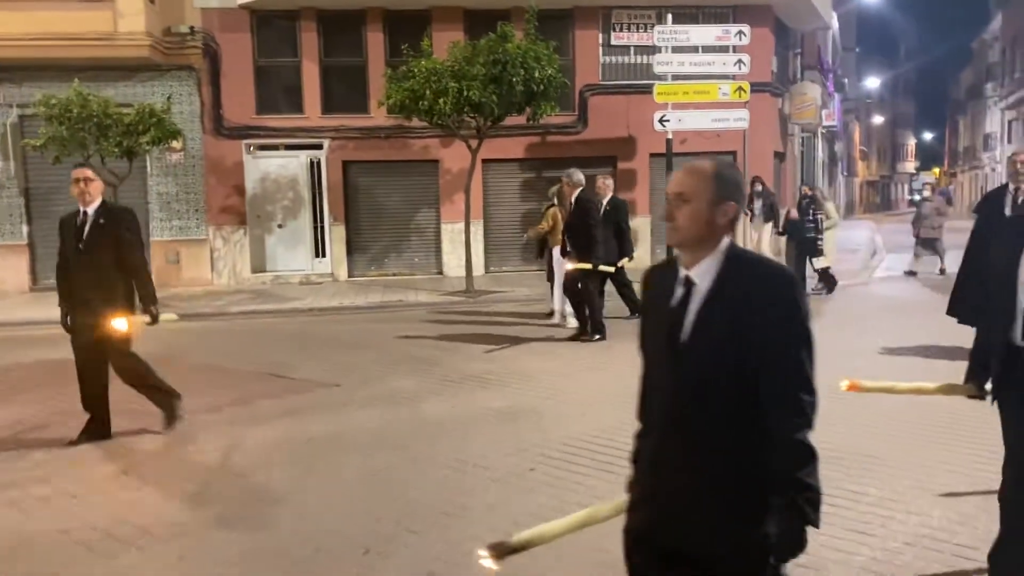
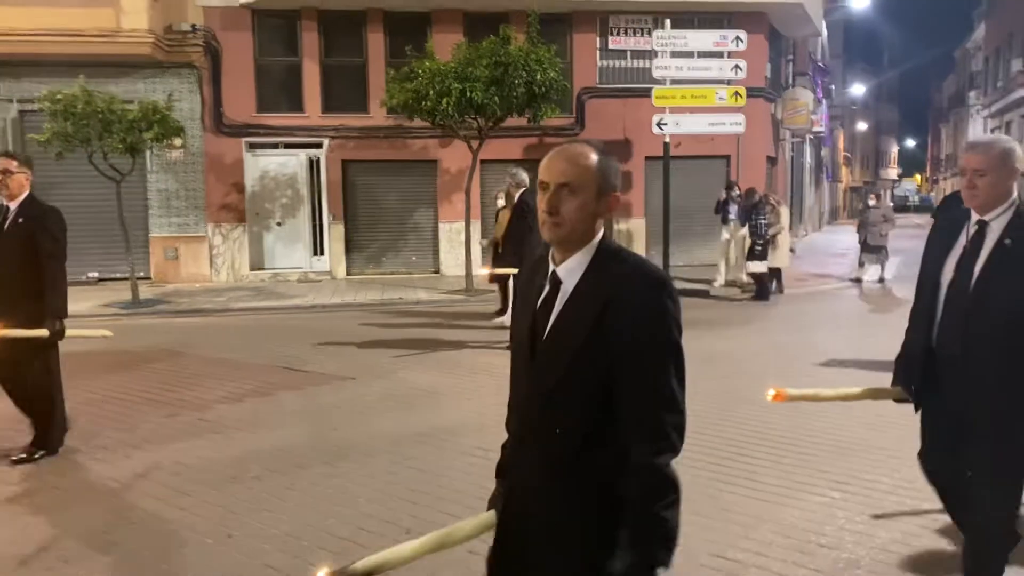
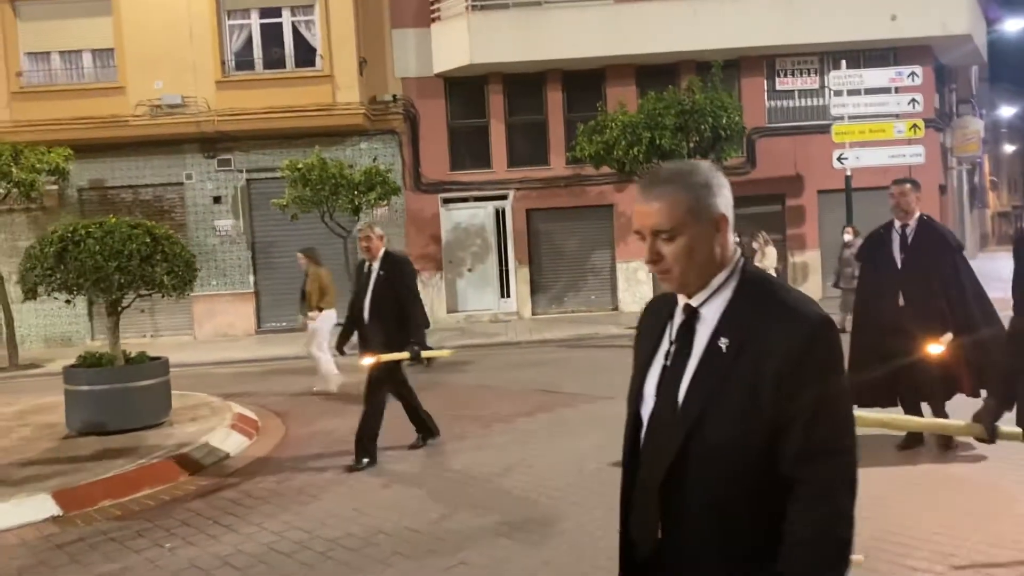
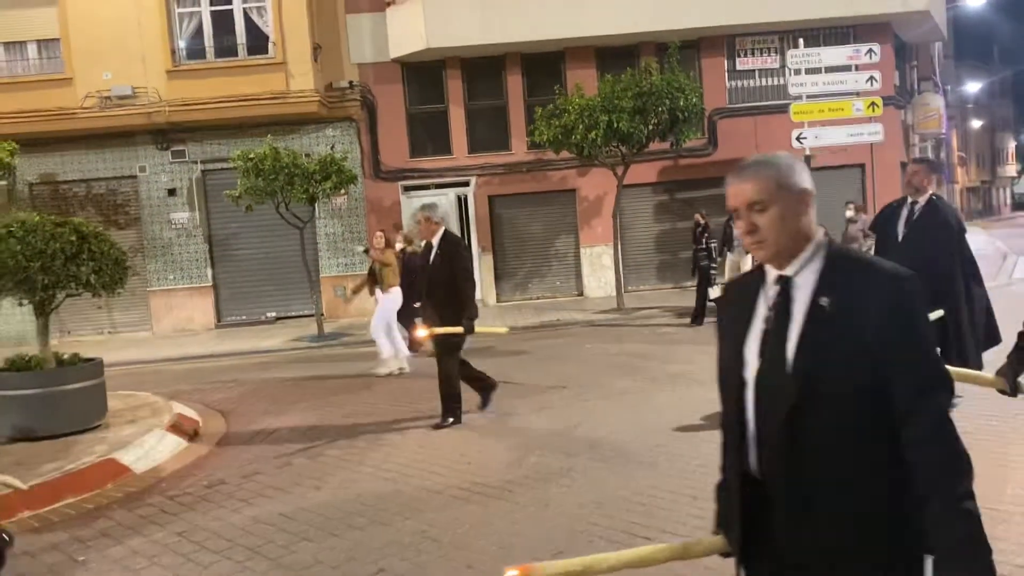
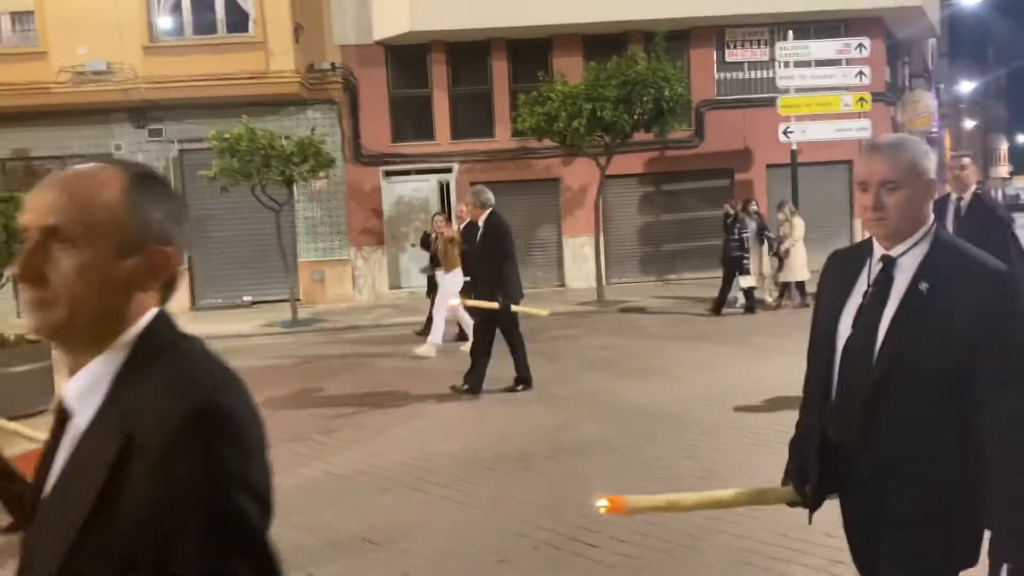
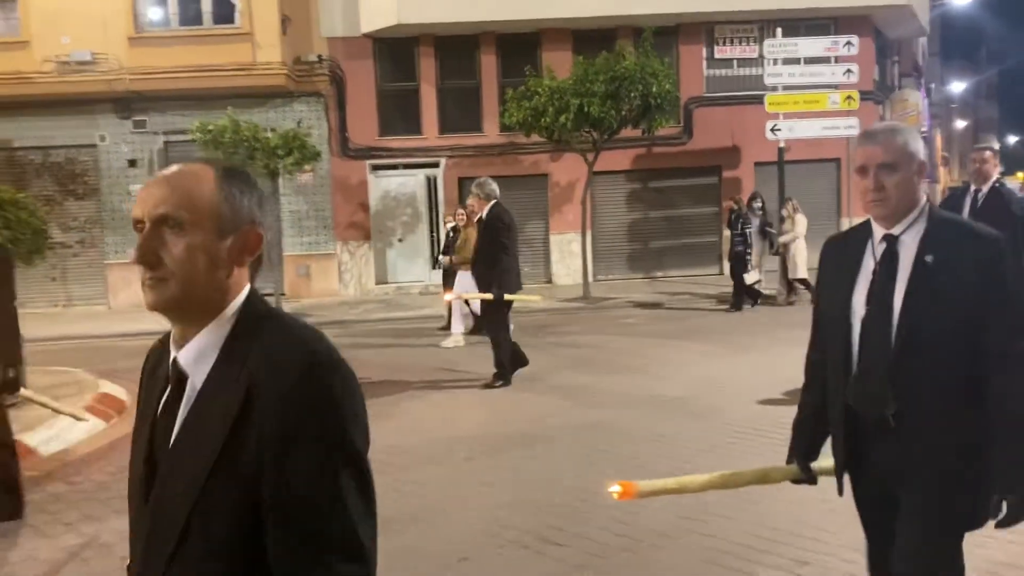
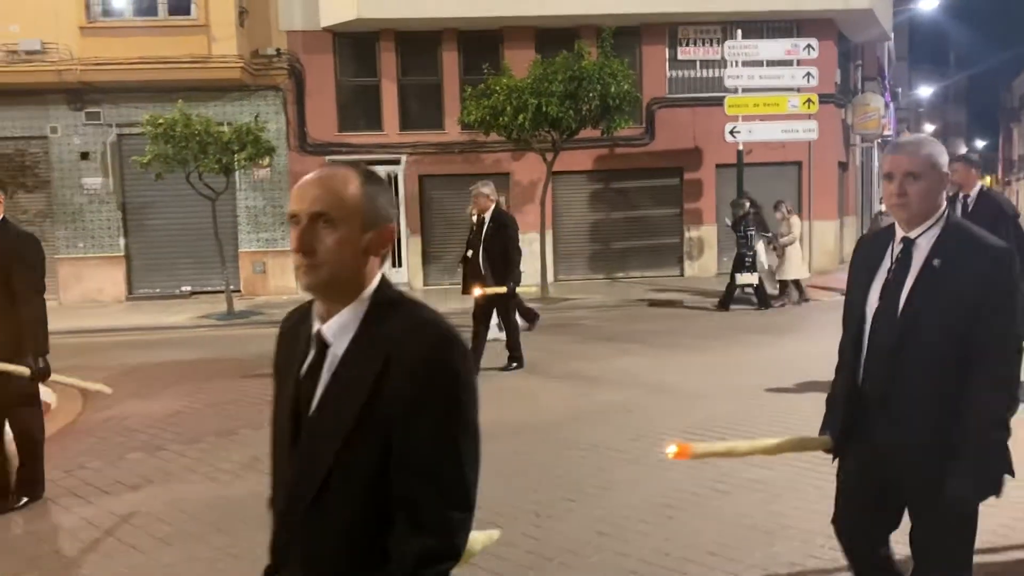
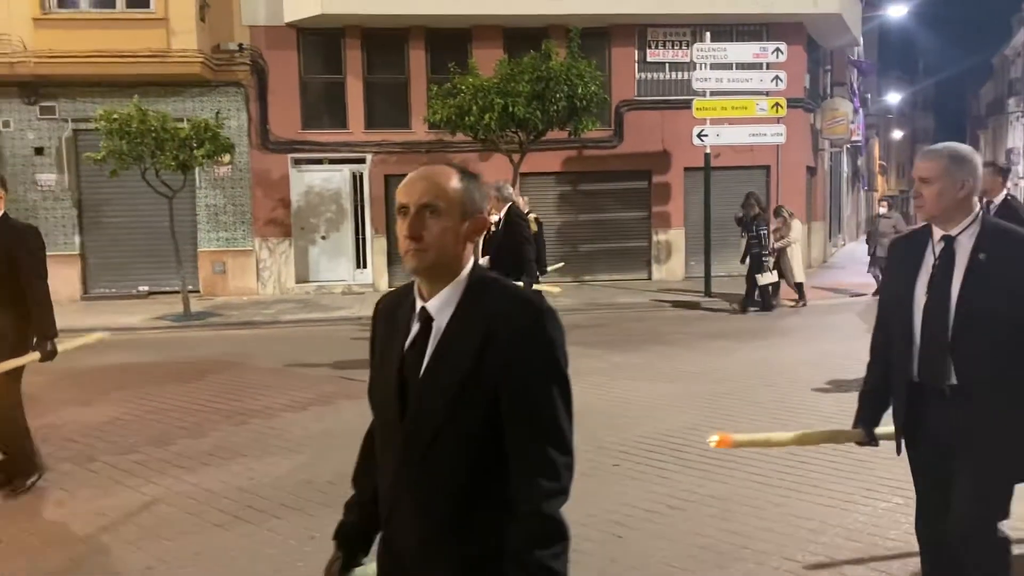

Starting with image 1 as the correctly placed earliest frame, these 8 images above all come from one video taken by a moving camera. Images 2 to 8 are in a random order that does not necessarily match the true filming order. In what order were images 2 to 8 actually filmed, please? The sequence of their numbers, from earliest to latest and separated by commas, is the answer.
2, 8, 7, 6, 5, 4, 3
